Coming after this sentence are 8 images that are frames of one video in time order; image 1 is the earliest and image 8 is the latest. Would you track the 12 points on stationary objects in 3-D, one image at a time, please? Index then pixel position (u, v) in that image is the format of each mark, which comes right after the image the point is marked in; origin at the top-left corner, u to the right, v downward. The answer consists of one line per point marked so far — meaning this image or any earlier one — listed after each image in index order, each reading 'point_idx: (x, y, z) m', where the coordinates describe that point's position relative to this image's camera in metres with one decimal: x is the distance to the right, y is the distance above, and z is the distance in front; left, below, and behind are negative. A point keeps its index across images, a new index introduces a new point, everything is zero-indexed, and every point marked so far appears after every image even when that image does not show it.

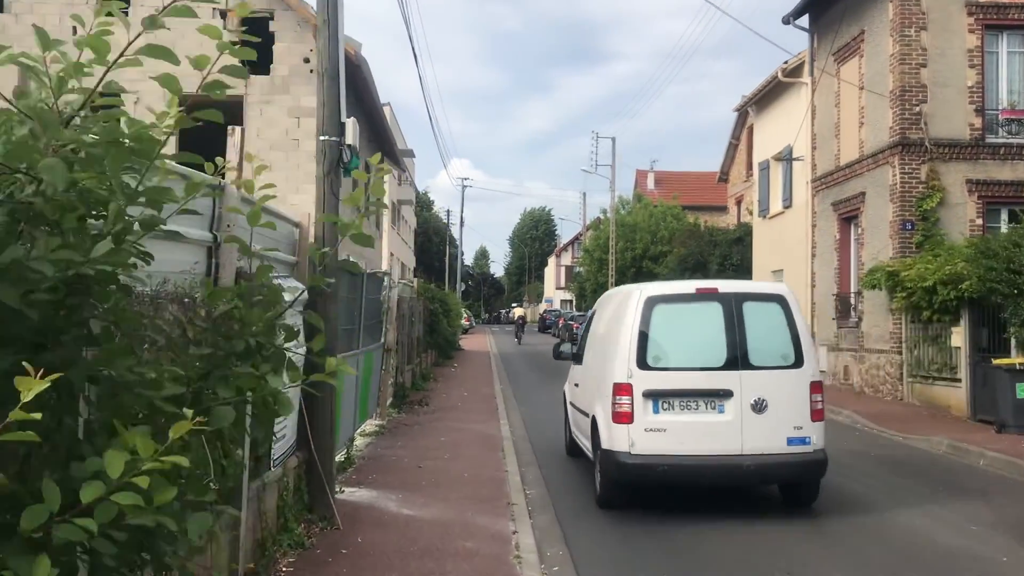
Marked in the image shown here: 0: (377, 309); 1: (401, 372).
0: (-1.5, -0.2, +10.4) m
1: (-1.5, -1.1, +12.9) m
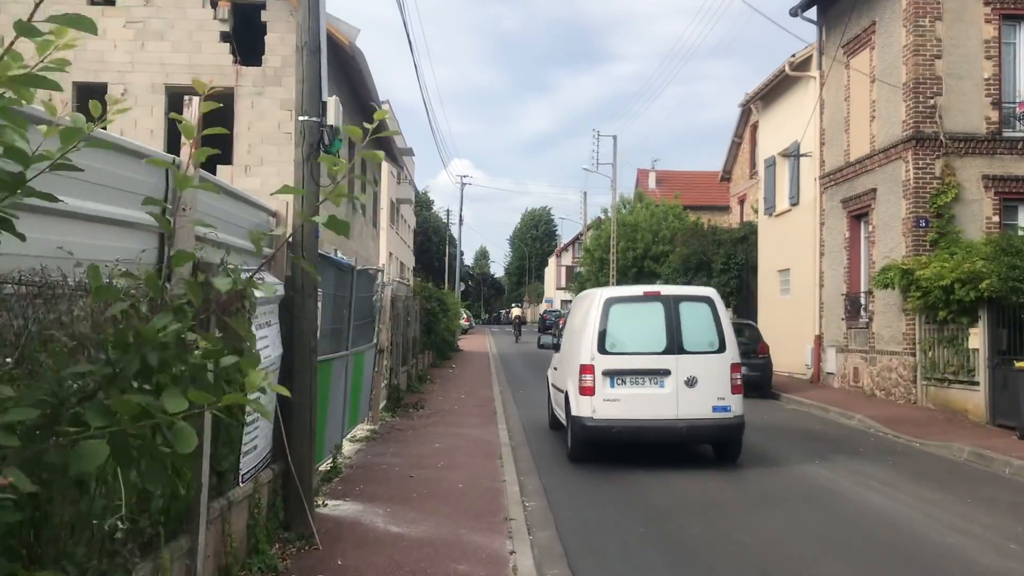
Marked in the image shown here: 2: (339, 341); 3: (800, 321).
0: (-1.5, -0.2, +9.9) m
1: (-1.5, -1.1, +12.4) m
2: (-1.4, -0.4, +7.8) m
3: (+5.6, -0.6, +18.6) m
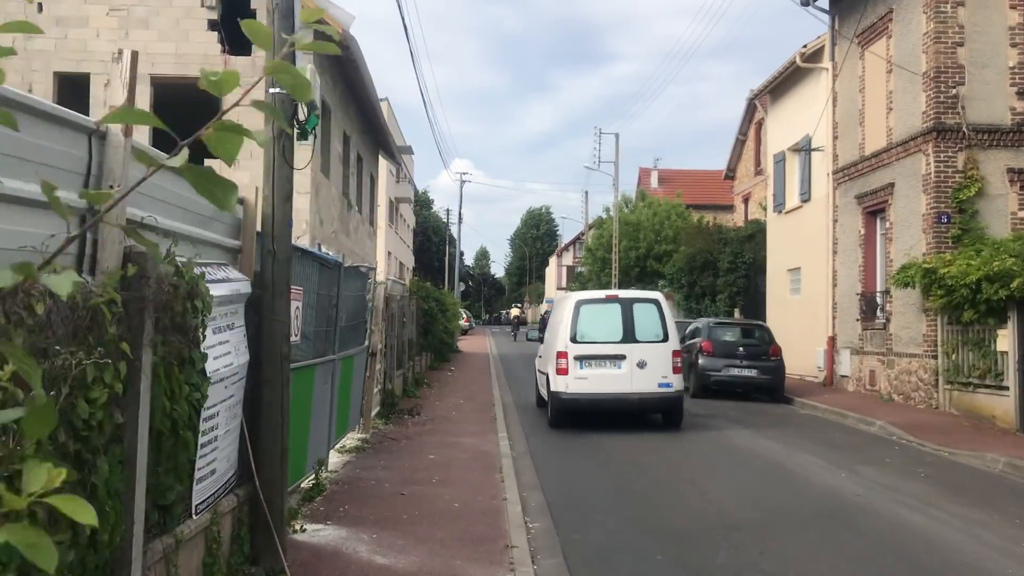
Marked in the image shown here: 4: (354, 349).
0: (-1.5, -0.2, +9.2) m
1: (-1.5, -1.1, +11.7) m
2: (-1.4, -0.4, +7.2) m
3: (+5.6, -0.6, +17.9) m
4: (-1.5, -0.6, +8.9) m
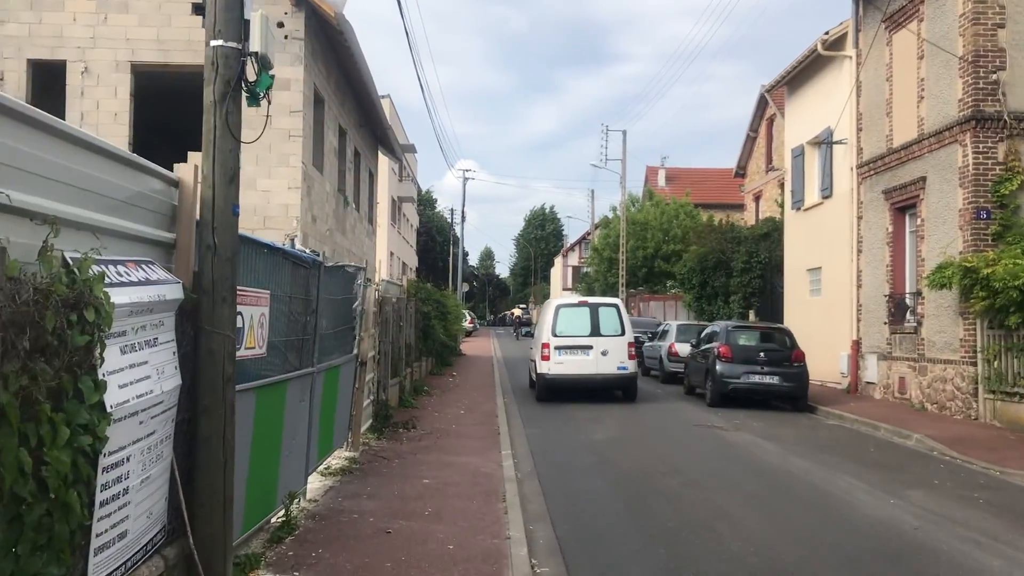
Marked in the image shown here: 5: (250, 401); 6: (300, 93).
0: (-1.4, -0.2, +8.3) m
1: (-1.4, -1.1, +10.8) m
2: (-1.4, -0.4, +6.2) m
3: (+5.7, -0.6, +16.9) m
4: (-1.4, -0.6, +7.9) m
5: (-1.4, -0.6, +5.0) m
6: (-3.0, +2.8, +13.7) m
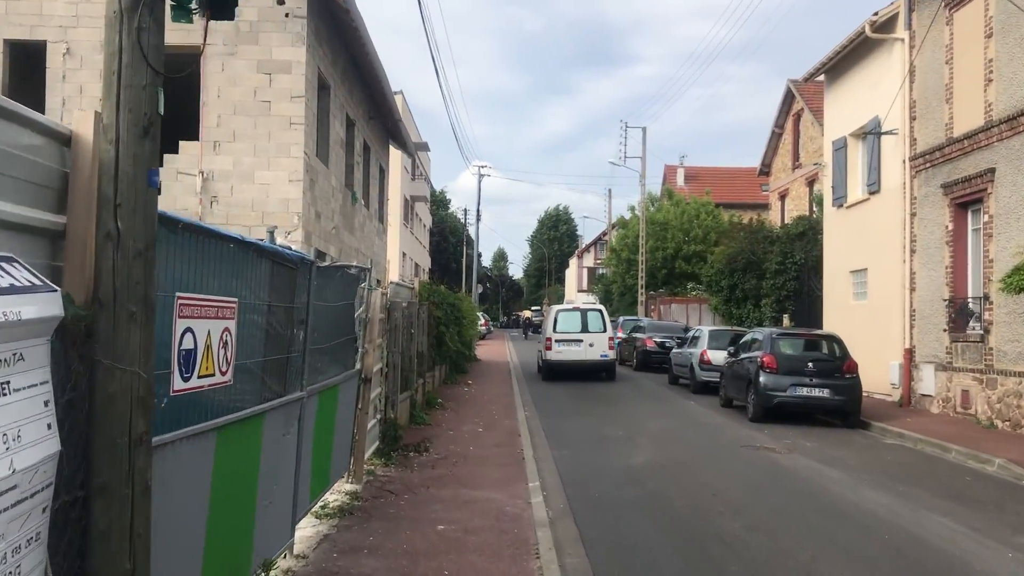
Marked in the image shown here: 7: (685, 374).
0: (-1.2, -0.2, +7.0) m
1: (-1.2, -1.1, +9.5) m
2: (-1.2, -0.5, +5.0) m
3: (+6.0, -0.7, +15.6) m
4: (-1.2, -0.6, +6.7) m
5: (-1.2, -0.6, +3.8) m
6: (-2.7, +2.7, +12.5) m
7: (+3.3, -1.6, +18.5) m
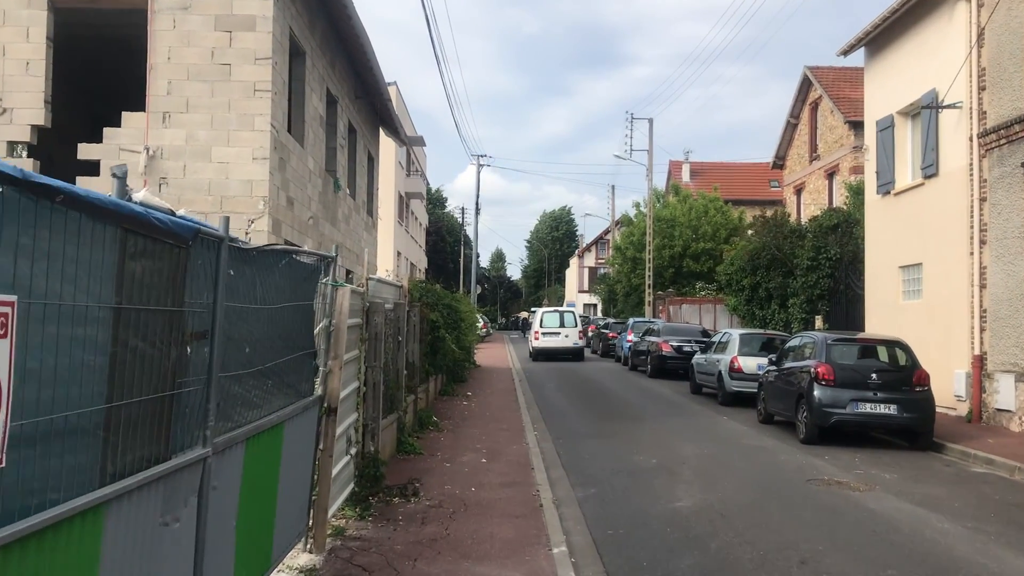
0: (-1.1, -0.2, +5.0) m
1: (-1.1, -1.1, +7.5) m
2: (-1.1, -0.4, +2.9) m
3: (+6.1, -0.7, +13.6) m
4: (-1.1, -0.6, +4.6) m
5: (-1.1, -0.6, +1.7) m
6: (-2.6, +2.7, +10.5) m
7: (+3.4, -1.6, +16.5) m
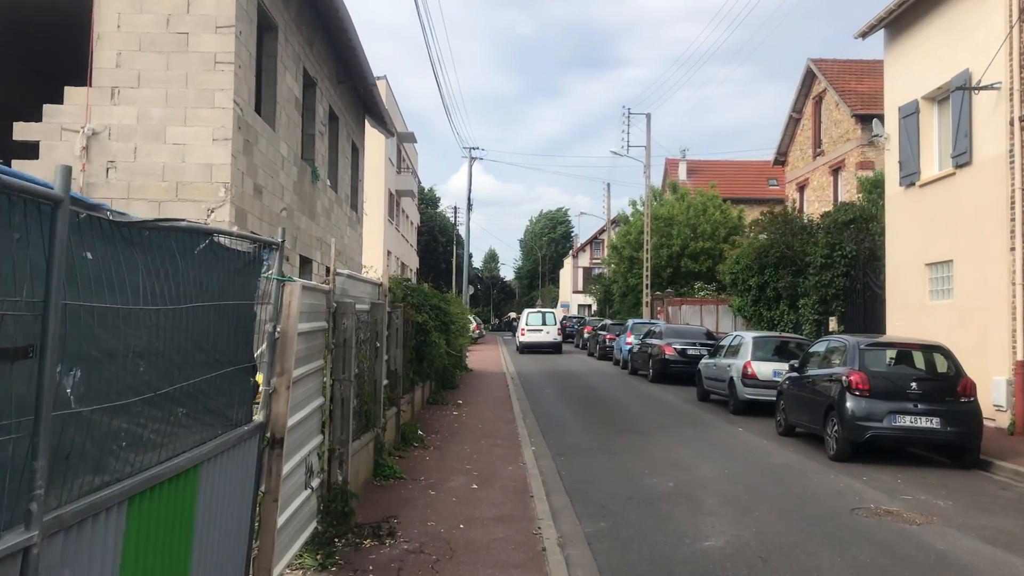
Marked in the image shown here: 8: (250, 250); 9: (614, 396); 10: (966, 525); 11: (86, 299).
0: (-1.1, -0.2, +3.7) m
1: (-1.1, -1.1, +6.2) m
2: (-1.1, -0.4, +1.7) m
3: (+6.0, -0.6, +12.4) m
4: (-1.1, -0.6, +3.4) m
5: (-1.1, -0.6, +0.5) m
6: (-2.7, +2.8, +9.2) m
7: (+3.3, -1.6, +15.3) m
8: (-1.1, +0.2, +4.2) m
9: (+1.8, -1.9, +17.2) m
10: (+3.3, -1.7, +6.9) m
11: (-1.1, 0.0, +2.6) m
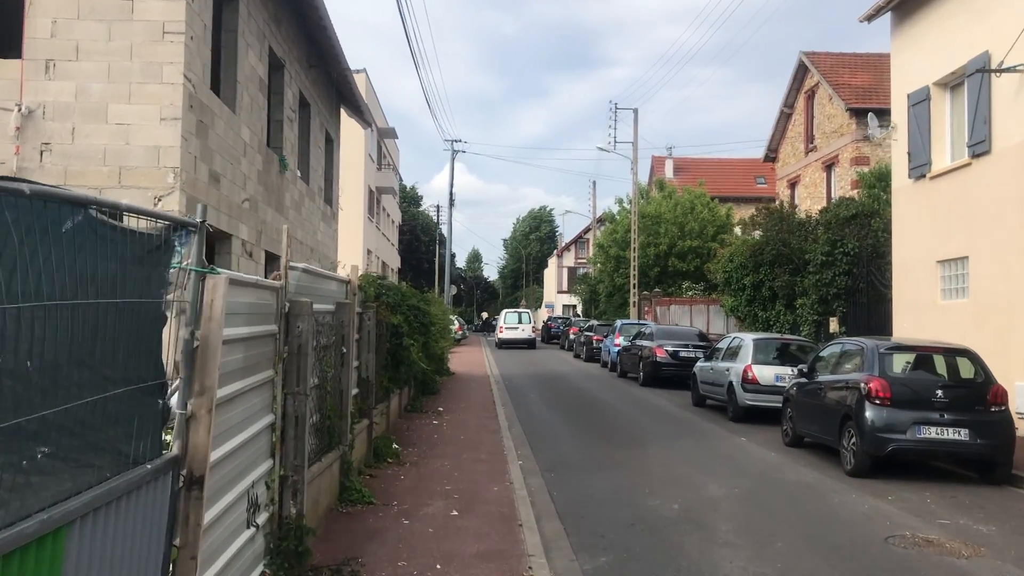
0: (-1.2, -0.2, +2.8) m
1: (-1.2, -1.1, +5.3) m
2: (-1.1, -0.4, +0.7) m
3: (+5.8, -0.6, +11.5) m
4: (-1.2, -0.5, +2.4) m
5: (-1.0, -0.5, -0.5) m
6: (-2.8, +2.8, +8.2) m
7: (+3.1, -1.6, +14.4) m
8: (-1.2, +0.2, +3.2) m
9: (+1.6, -1.9, +16.2) m
10: (+3.2, -1.7, +6.0) m
11: (-1.1, 0.0, +1.6) m
